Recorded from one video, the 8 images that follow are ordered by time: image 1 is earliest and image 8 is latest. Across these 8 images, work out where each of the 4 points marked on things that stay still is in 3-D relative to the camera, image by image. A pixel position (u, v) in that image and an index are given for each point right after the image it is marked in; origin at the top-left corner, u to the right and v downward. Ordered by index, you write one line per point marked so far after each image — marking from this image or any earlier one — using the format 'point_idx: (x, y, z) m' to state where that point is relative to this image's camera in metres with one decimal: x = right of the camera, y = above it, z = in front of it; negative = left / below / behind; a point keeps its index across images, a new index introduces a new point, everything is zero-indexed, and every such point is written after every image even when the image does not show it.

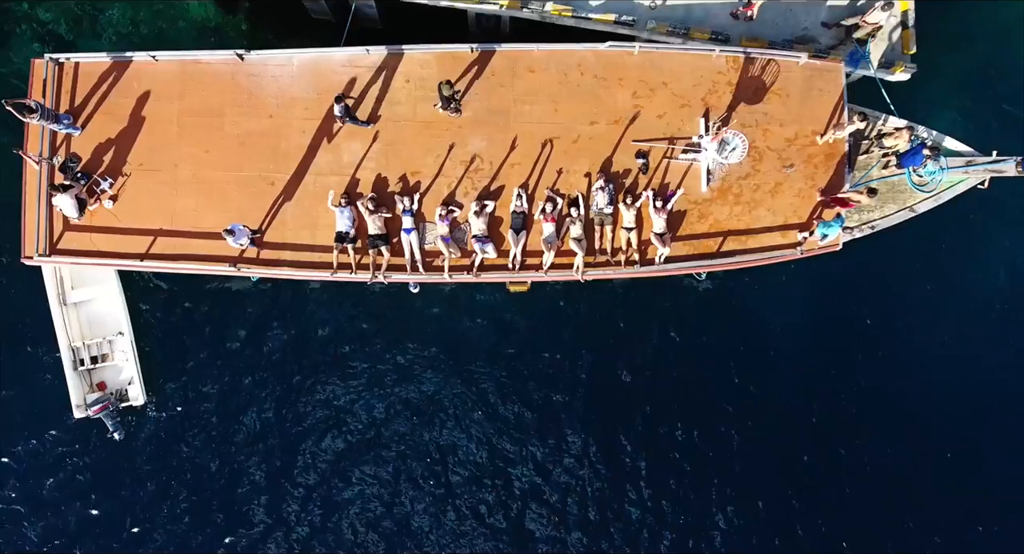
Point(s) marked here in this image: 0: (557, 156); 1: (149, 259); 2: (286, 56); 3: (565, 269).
0: (+1.0, +2.6, +19.0) m
1: (-7.6, +0.4, +18.7) m
2: (-4.9, +4.7, +19.3) m
3: (+1.1, +0.2, +18.8) m
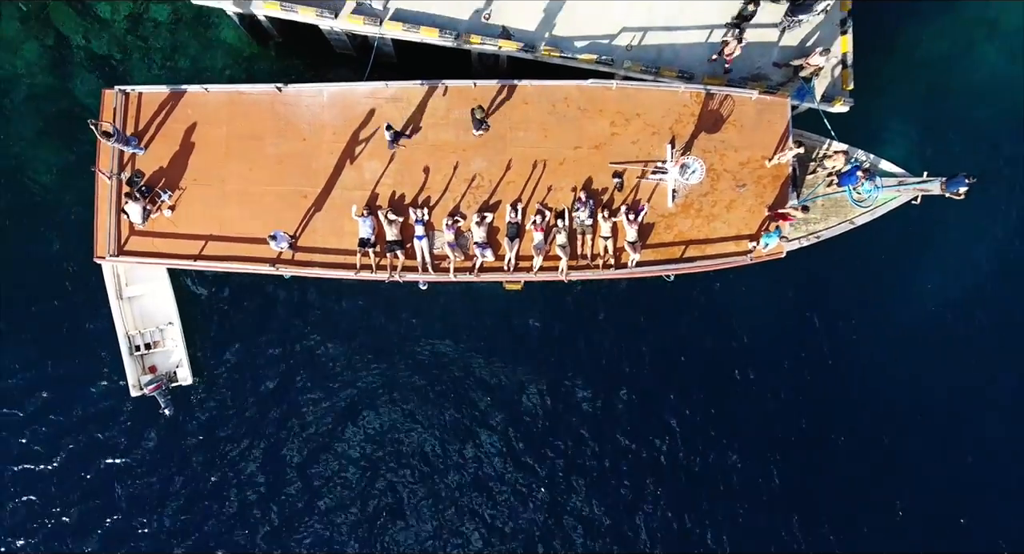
0: (+0.9, +2.6, +22.4) m
1: (-7.7, +0.4, +22.1) m
2: (-4.9, +4.7, +22.7) m
3: (+1.0, +0.2, +22.2) m
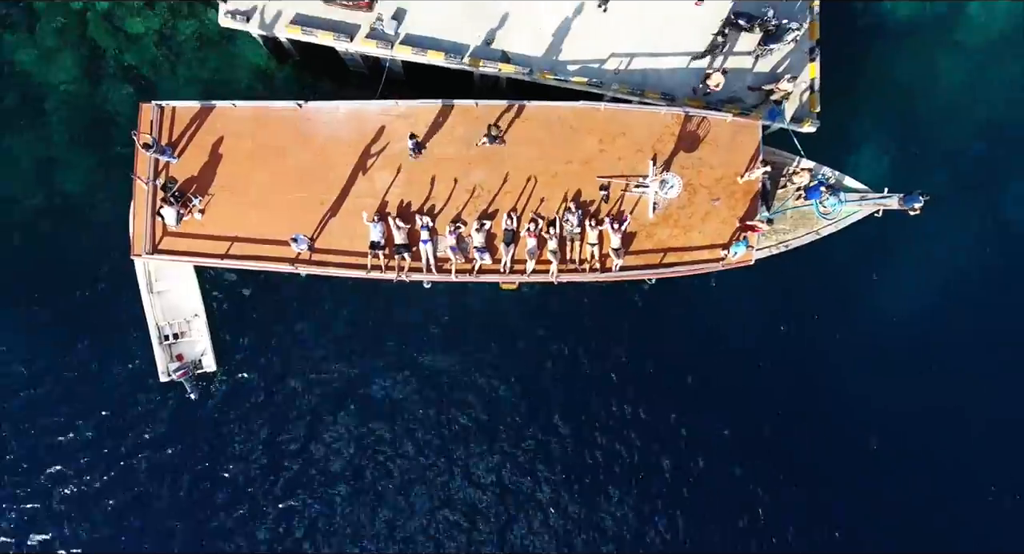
0: (+0.8, +2.5, +24.8) m
1: (-7.8, +0.5, +24.4) m
2: (-5.0, +4.8, +25.1) m
3: (+0.8, +0.1, +24.6) m
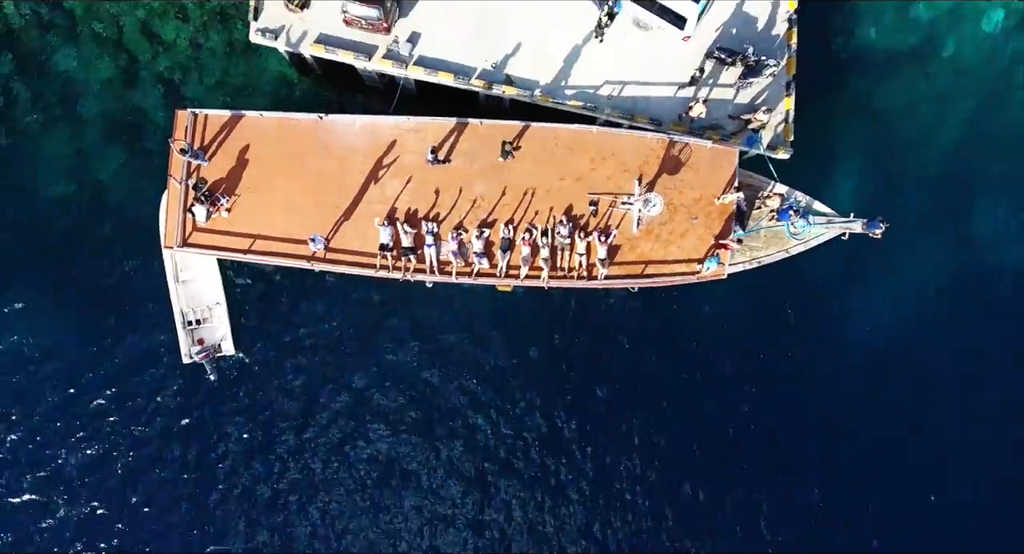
0: (+0.7, +2.4, +27.3) m
1: (-7.9, +0.7, +27.0) m
2: (-5.0, +4.8, +27.6) m
3: (+0.7, 0.0, +27.1) m
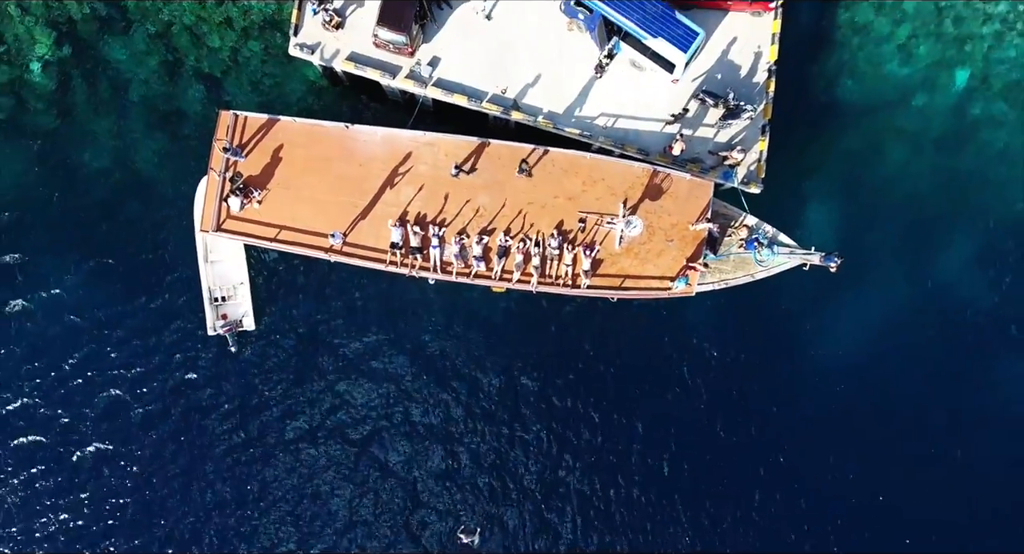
0: (+0.7, +2.2, +30.9) m
1: (-8.1, +1.2, +30.5) m
2: (-4.8, +5.1, +31.1) m
3: (+0.4, -0.2, +30.7) m
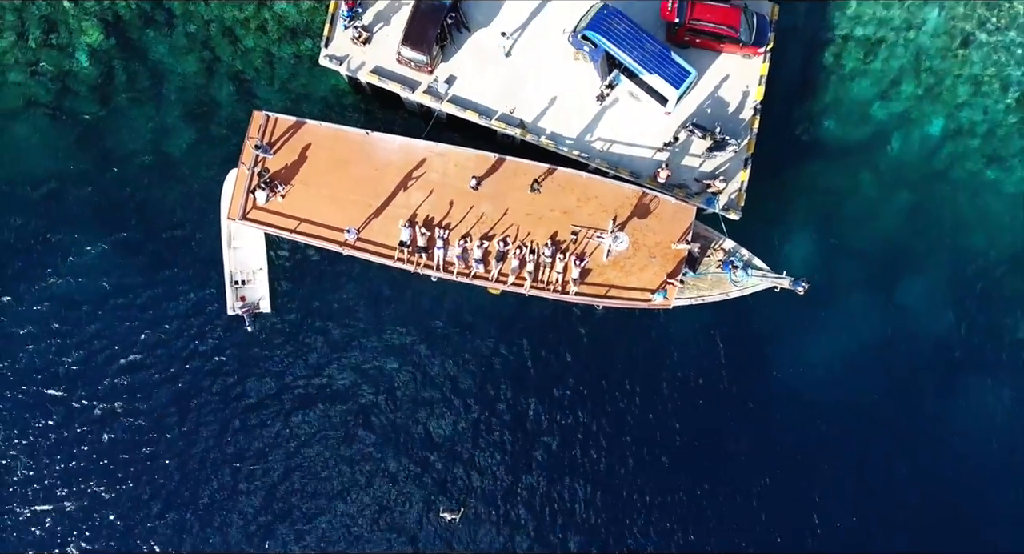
0: (+0.7, +2.0, +33.9) m
1: (-8.2, +1.6, +33.5) m
2: (-4.6, +5.3, +34.2) m
3: (+0.3, -0.3, +33.7) m
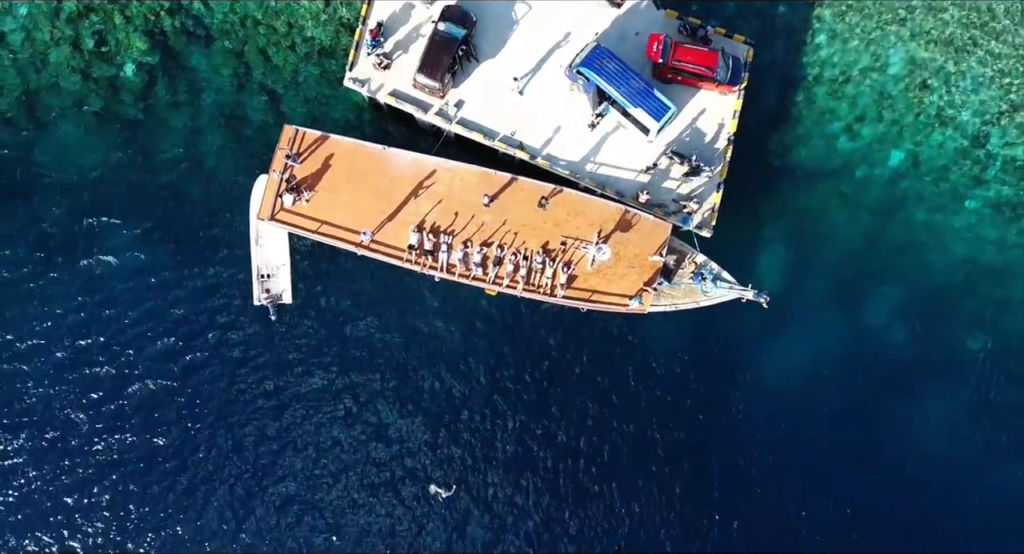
0: (+0.5, +1.9, +38.4) m
1: (-8.3, +1.8, +37.9) m
2: (-4.6, +5.4, +38.6) m
3: (0.0, -0.5, +38.2) m
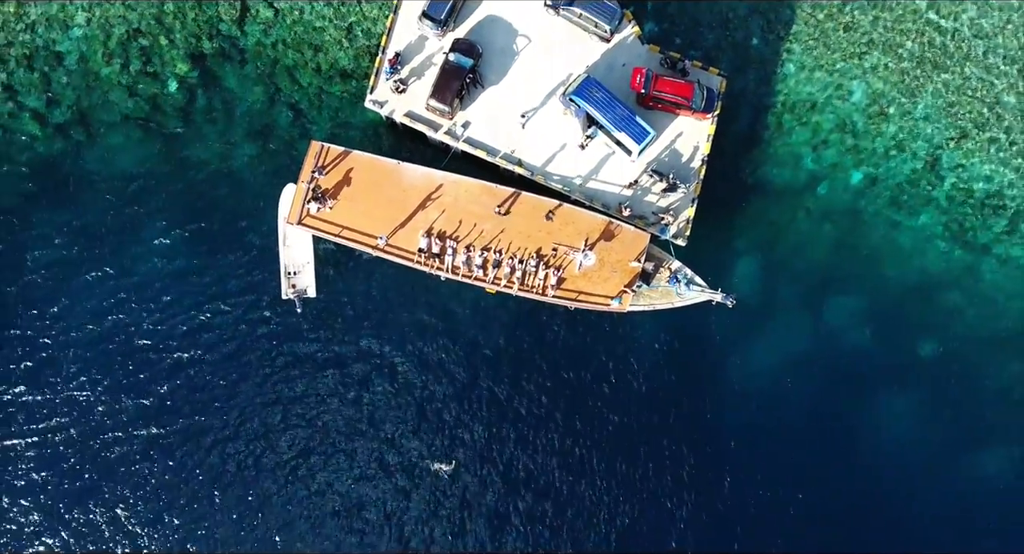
0: (+0.4, +1.8, +43.7) m
1: (-8.4, +1.9, +43.2) m
2: (-4.7, +5.4, +43.8) m
3: (-0.1, -0.6, +43.5) m
